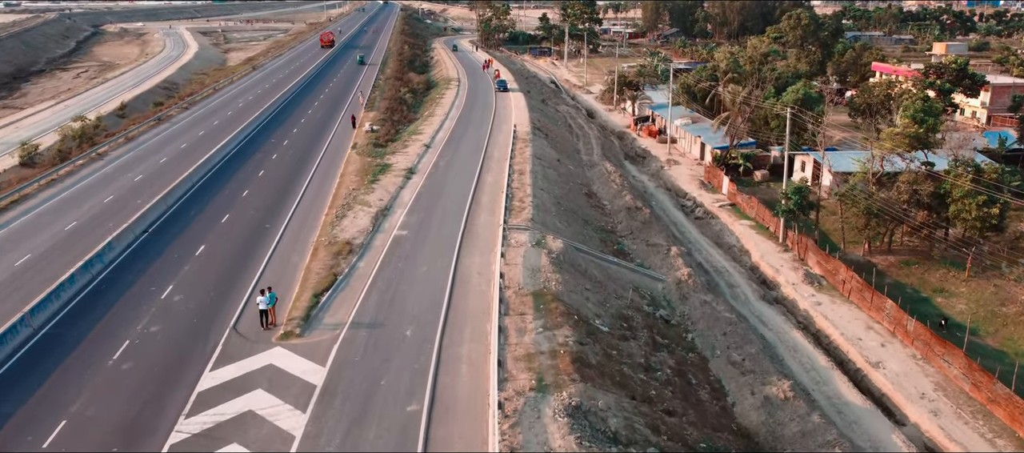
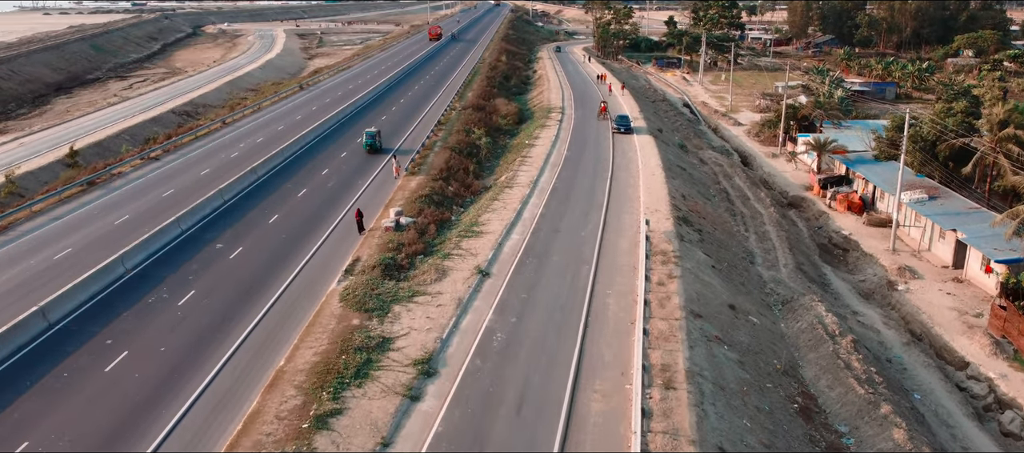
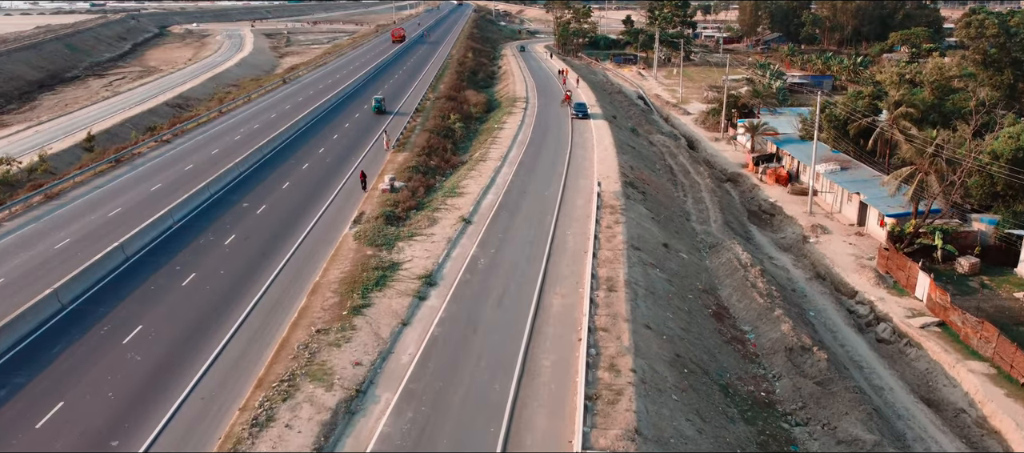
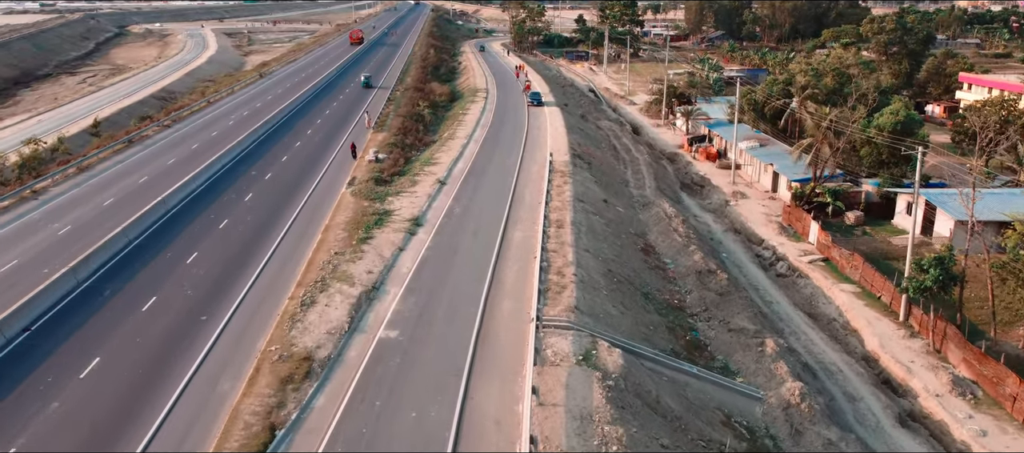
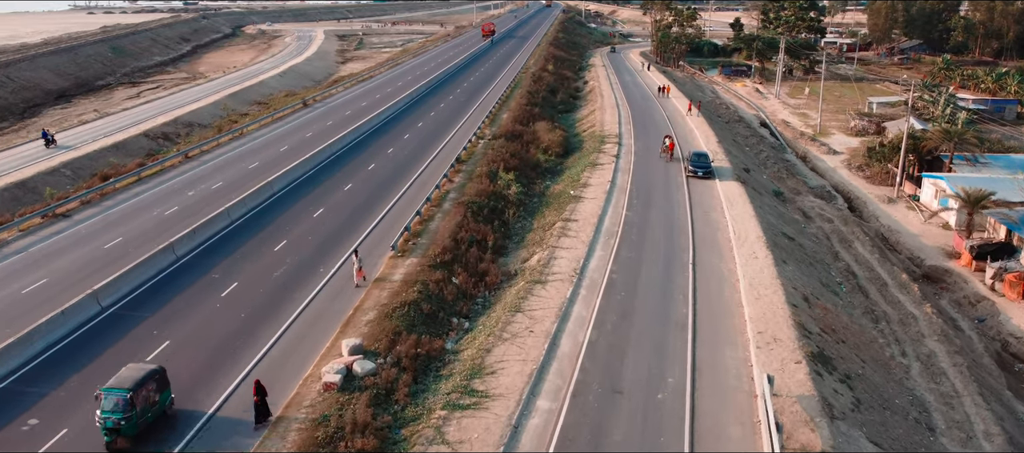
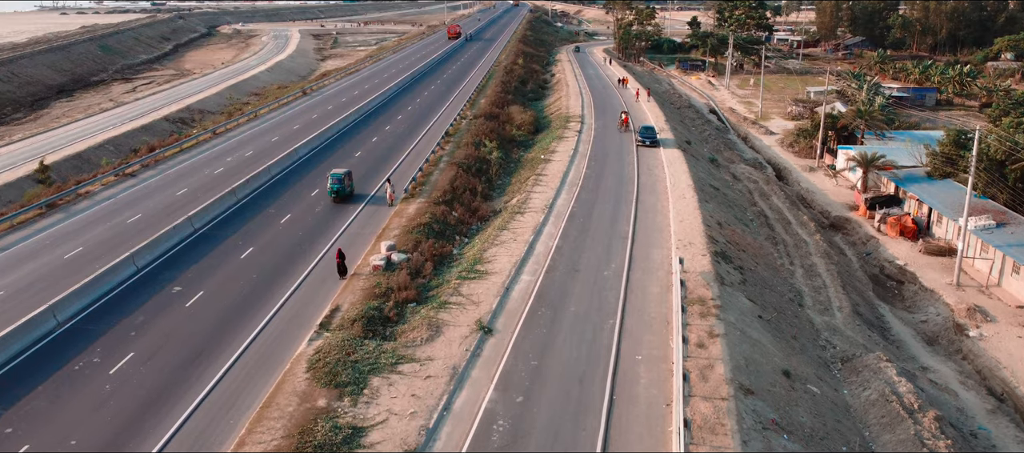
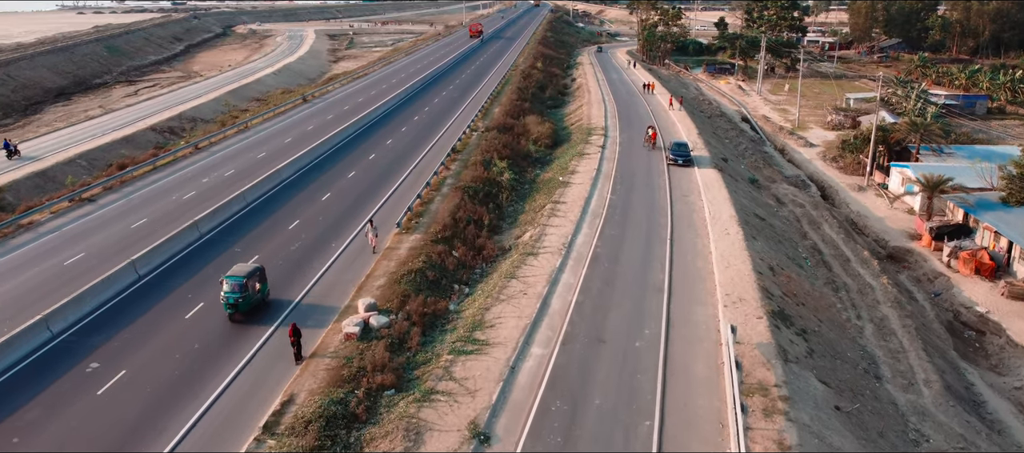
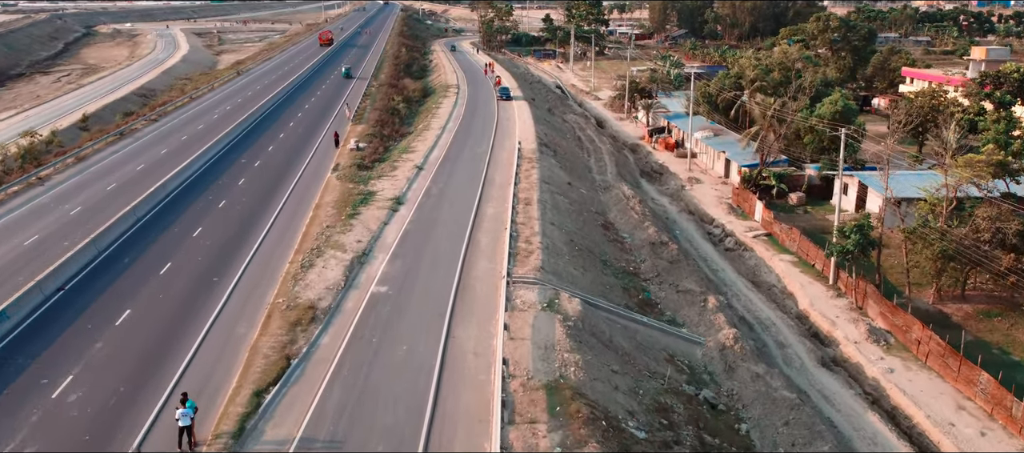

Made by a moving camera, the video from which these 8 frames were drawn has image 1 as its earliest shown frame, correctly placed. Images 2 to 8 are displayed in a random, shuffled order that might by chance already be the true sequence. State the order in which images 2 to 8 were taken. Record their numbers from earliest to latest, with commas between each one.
8, 4, 3, 2, 6, 7, 5
